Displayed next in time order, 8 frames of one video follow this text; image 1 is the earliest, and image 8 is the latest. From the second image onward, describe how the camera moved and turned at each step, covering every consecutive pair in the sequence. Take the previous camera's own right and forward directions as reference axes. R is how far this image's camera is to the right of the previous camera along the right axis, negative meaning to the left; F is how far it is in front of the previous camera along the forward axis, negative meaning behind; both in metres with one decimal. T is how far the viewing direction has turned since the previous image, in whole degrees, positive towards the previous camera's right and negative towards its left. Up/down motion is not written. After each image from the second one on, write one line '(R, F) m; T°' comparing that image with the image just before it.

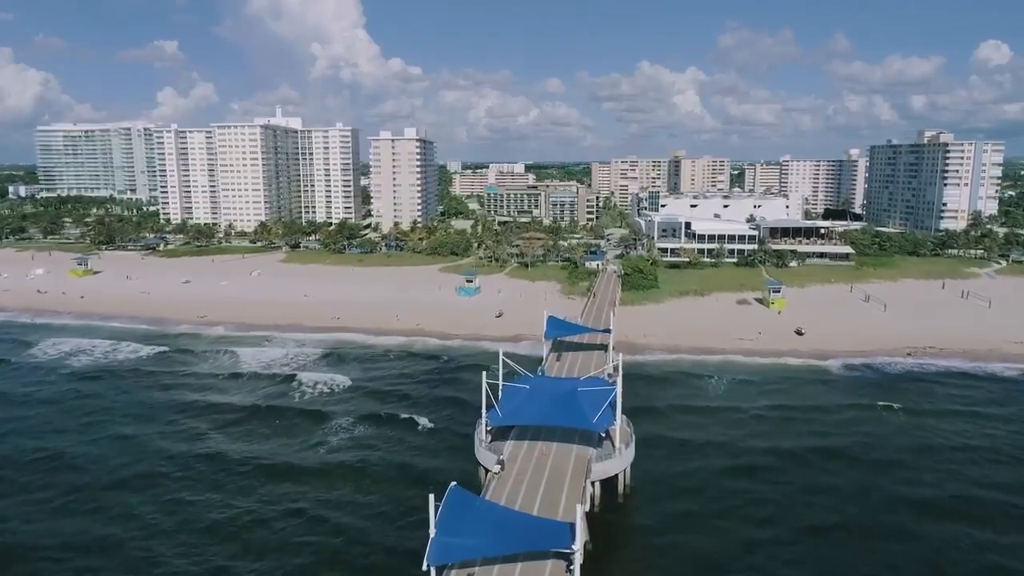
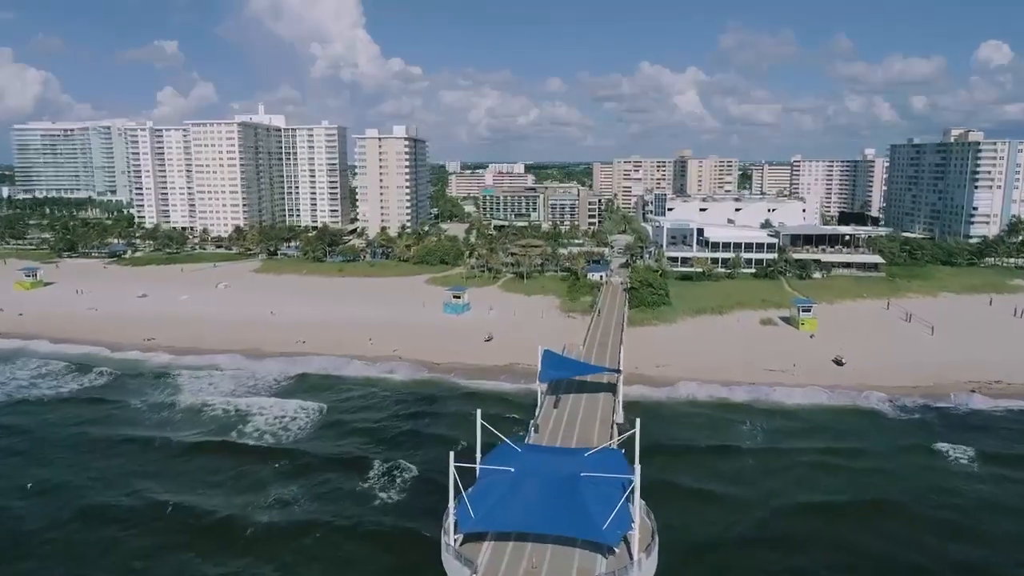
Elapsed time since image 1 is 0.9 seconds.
(+0.7, +9.9) m; 0°
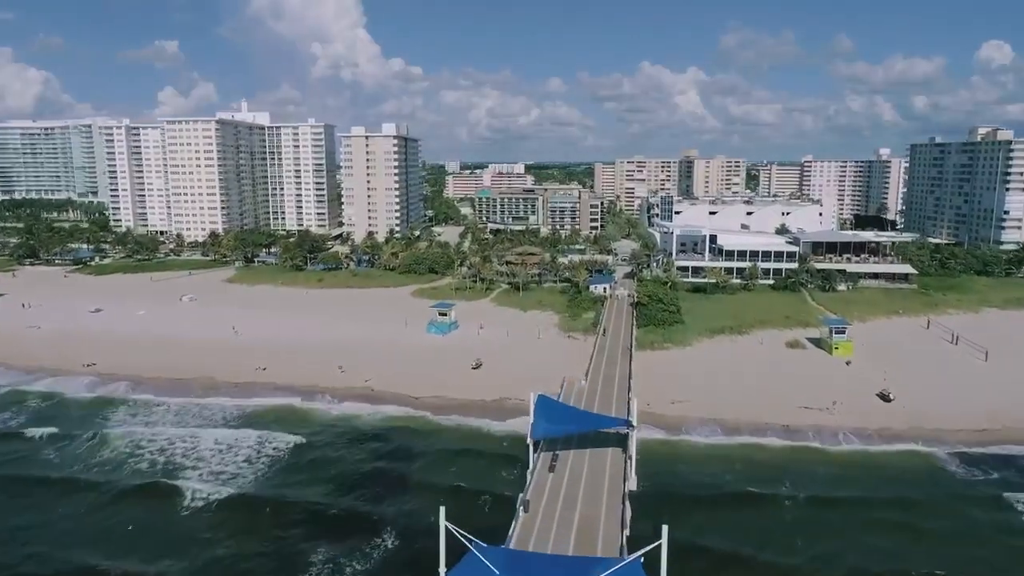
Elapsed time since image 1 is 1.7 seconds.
(+0.6, +8.6) m; 0°
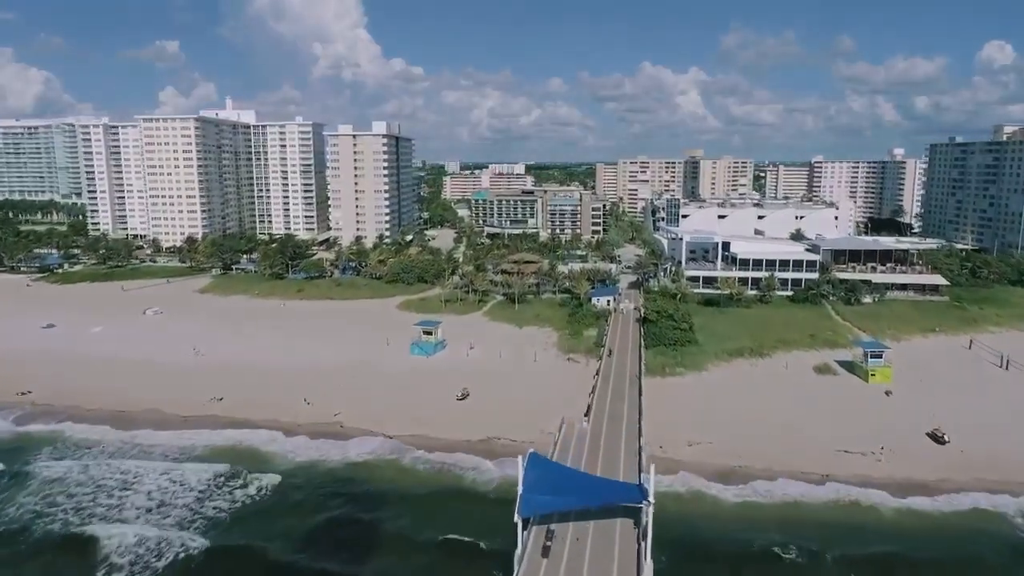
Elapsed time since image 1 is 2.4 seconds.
(+0.6, +7.2) m; 0°
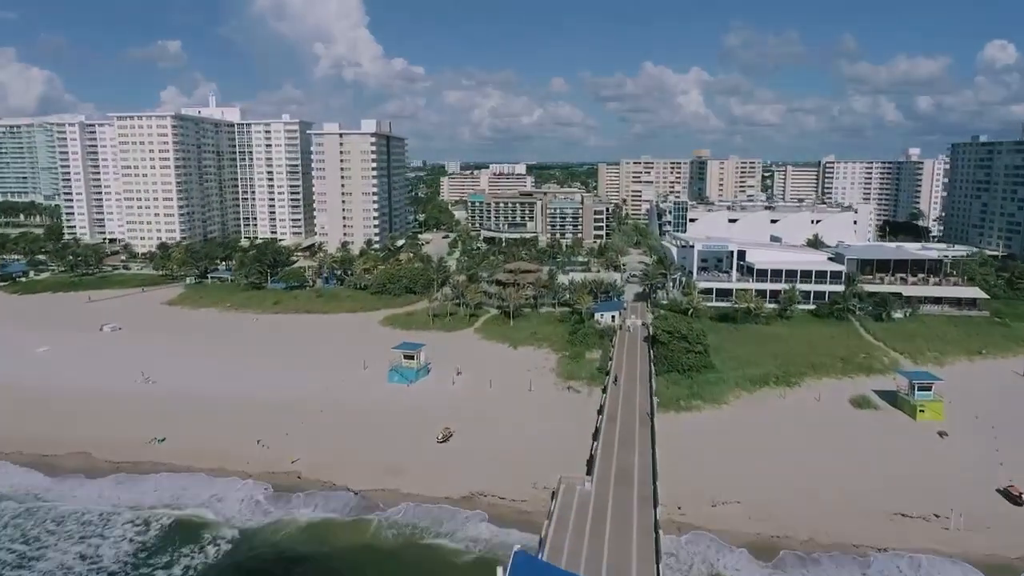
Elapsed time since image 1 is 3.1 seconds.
(+0.6, +7.3) m; 0°
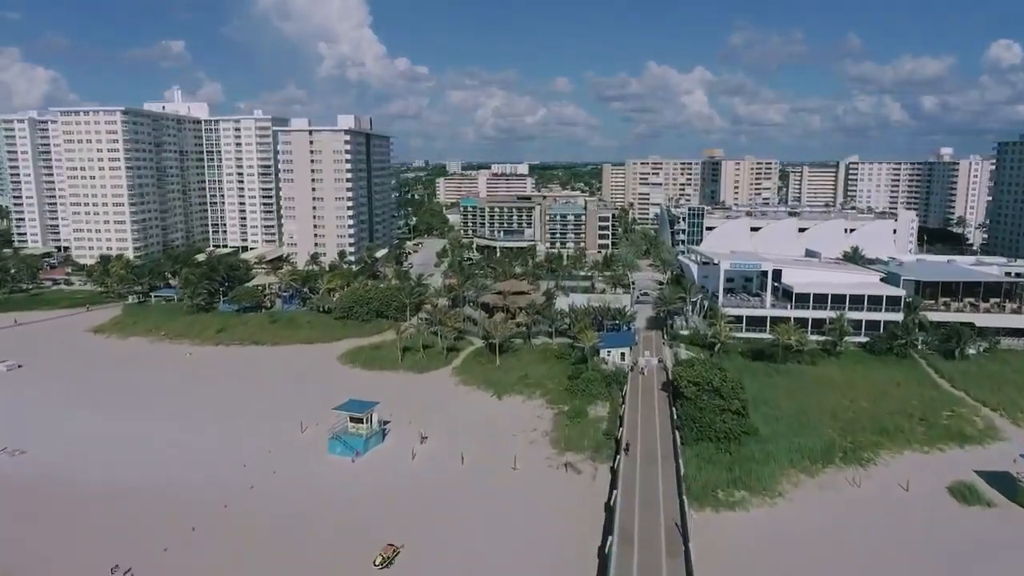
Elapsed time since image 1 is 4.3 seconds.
(+1.1, +13.0) m; 0°
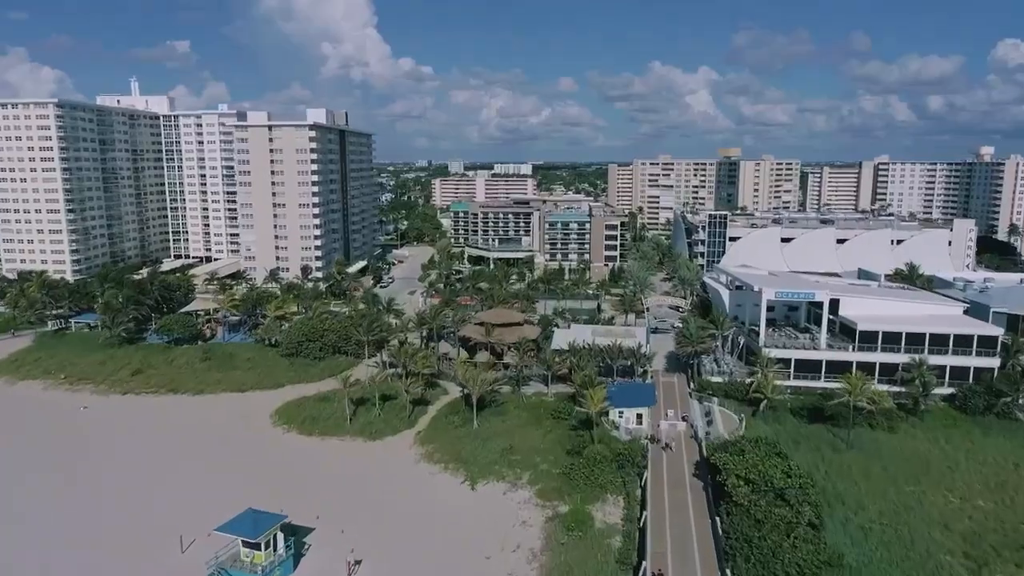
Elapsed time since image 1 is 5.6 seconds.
(+1.2, +13.5) m; 0°
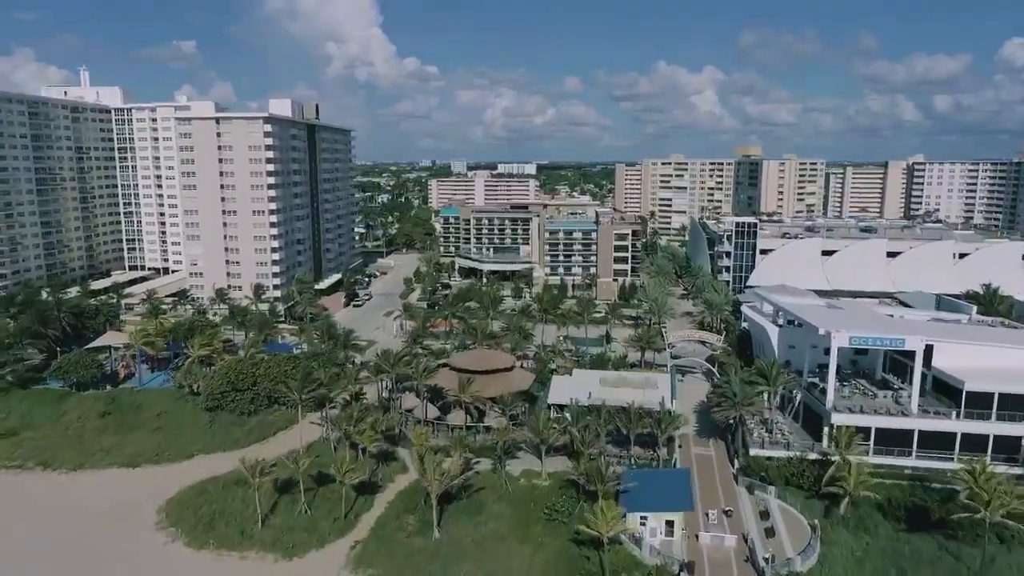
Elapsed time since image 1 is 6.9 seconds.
(+1.0, +12.9) m; 0°
